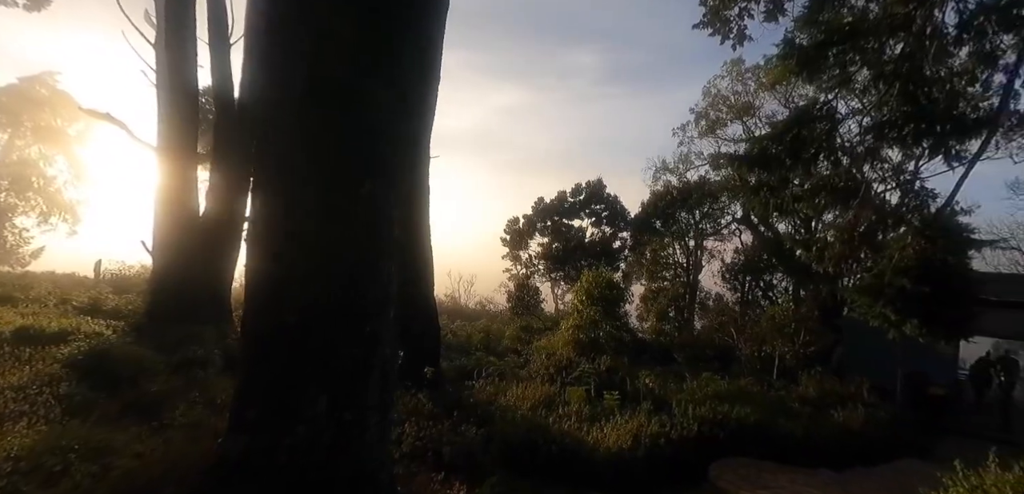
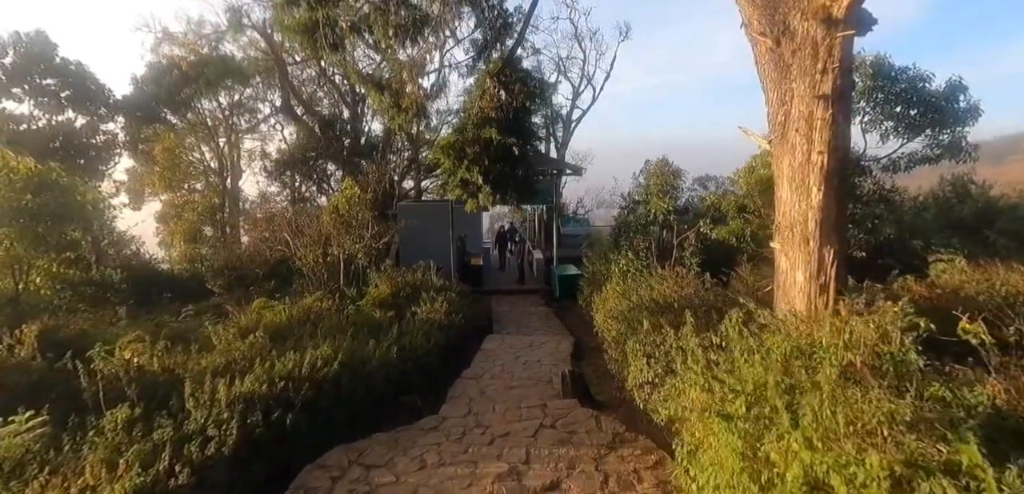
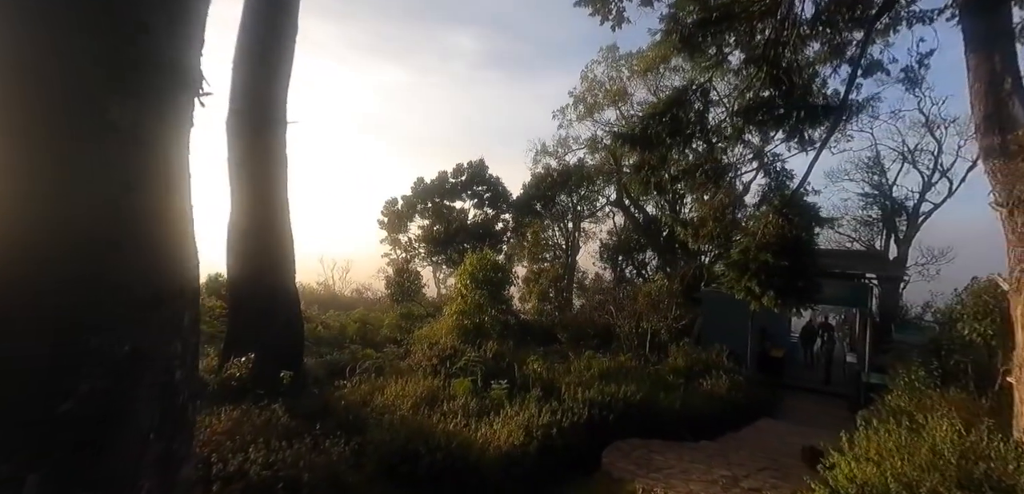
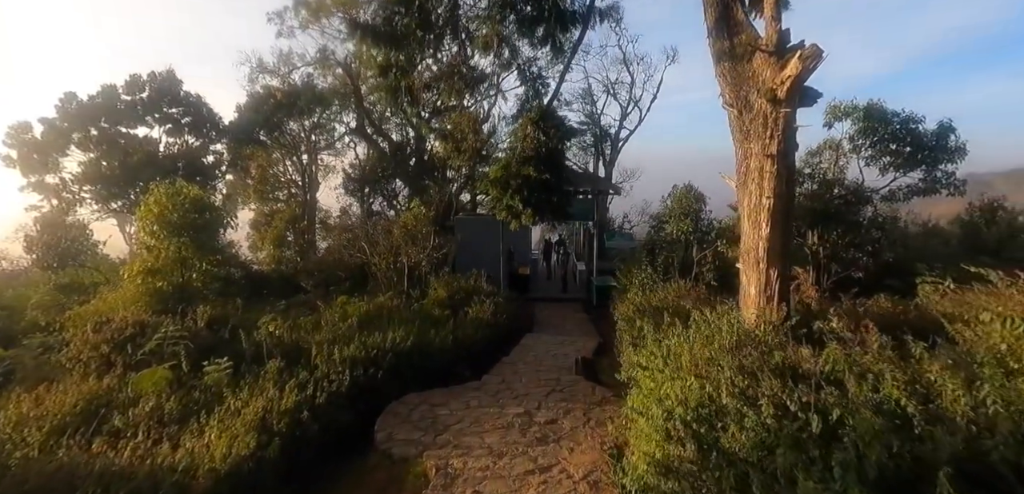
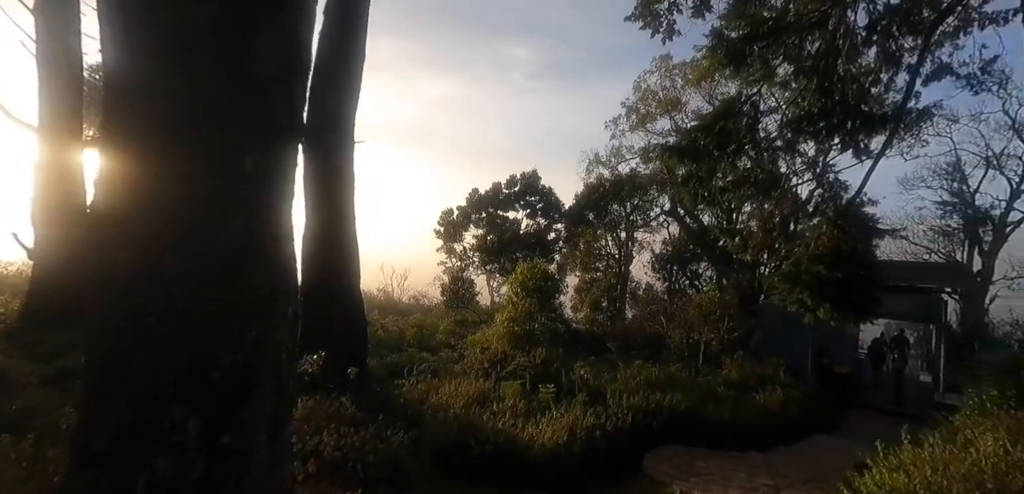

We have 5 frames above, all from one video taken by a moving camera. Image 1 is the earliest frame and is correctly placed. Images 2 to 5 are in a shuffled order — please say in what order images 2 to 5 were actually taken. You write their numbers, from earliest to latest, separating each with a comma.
5, 3, 4, 2
